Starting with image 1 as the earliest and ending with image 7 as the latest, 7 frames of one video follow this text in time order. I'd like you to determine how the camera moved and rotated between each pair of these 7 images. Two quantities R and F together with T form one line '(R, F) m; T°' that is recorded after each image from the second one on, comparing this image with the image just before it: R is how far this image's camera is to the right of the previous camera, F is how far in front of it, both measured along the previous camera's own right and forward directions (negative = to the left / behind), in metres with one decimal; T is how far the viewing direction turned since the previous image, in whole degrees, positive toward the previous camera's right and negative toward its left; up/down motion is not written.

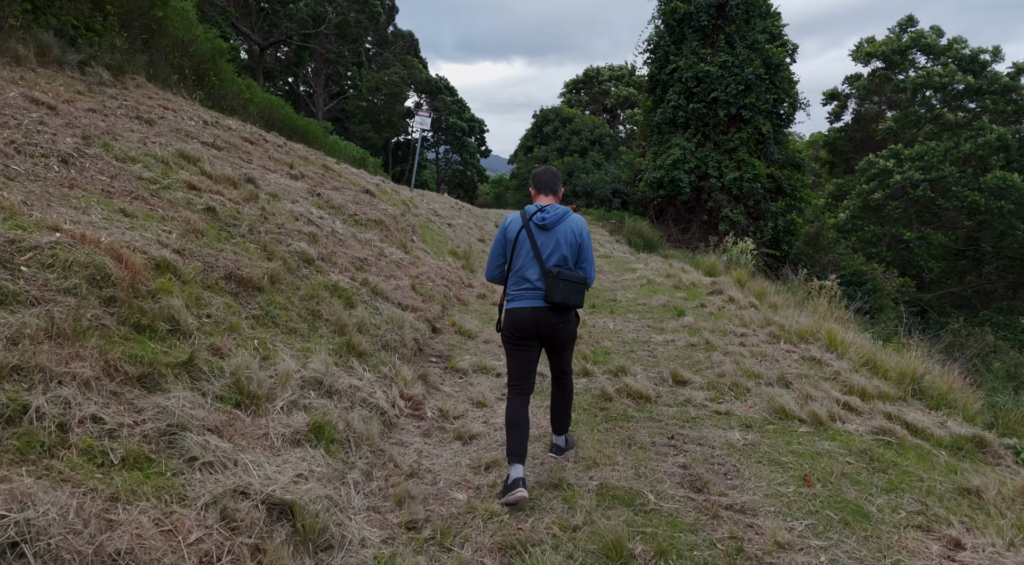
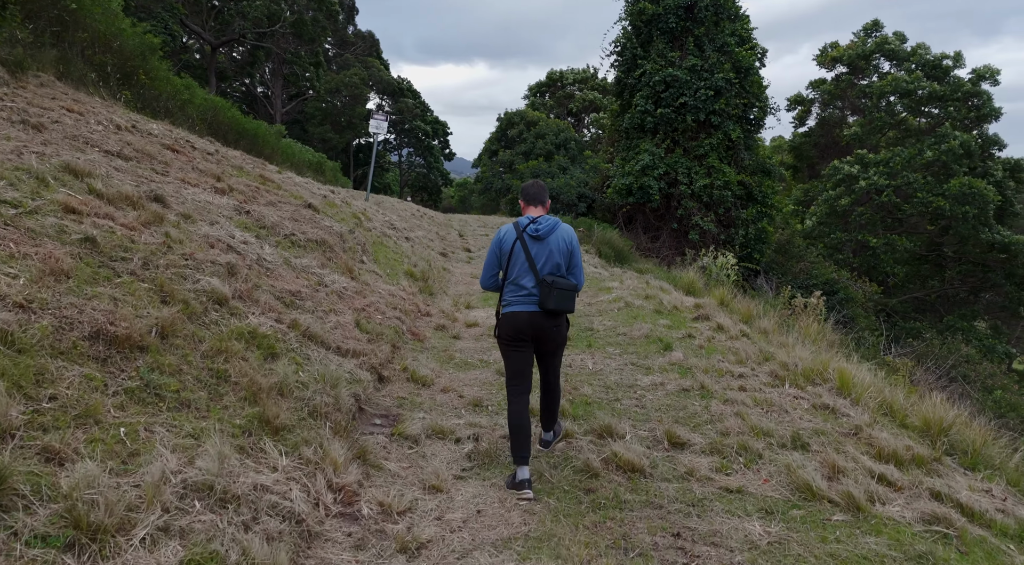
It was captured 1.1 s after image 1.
(0.0, +1.3) m; +2°
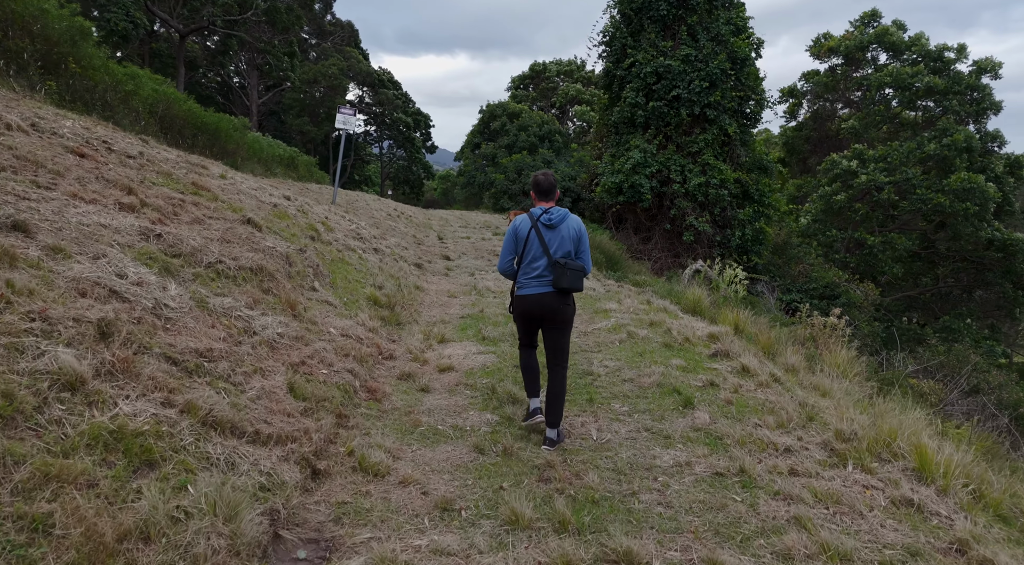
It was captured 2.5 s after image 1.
(0.0, +1.7) m; +1°
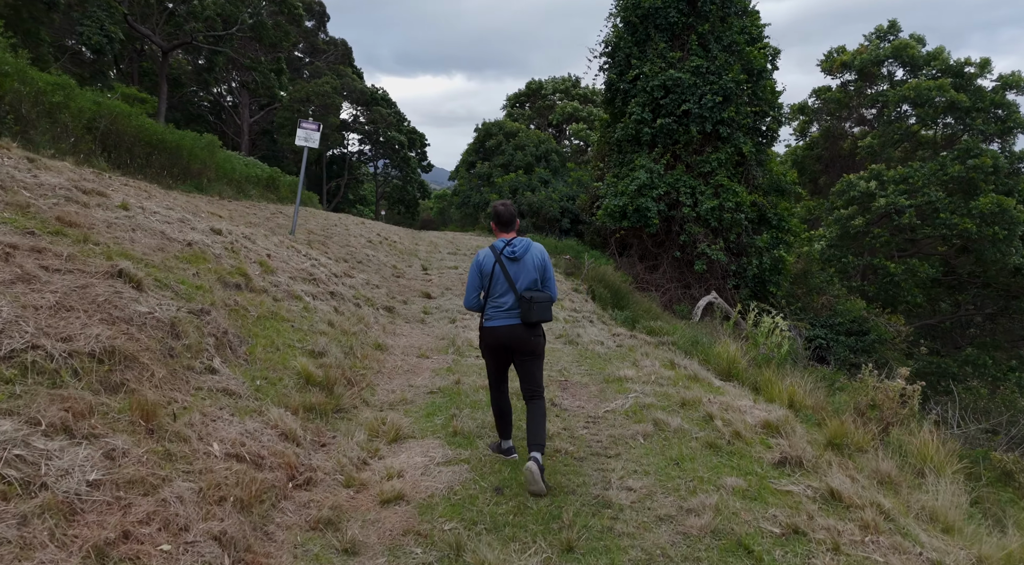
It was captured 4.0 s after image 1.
(+0.1, +2.5) m; 0°
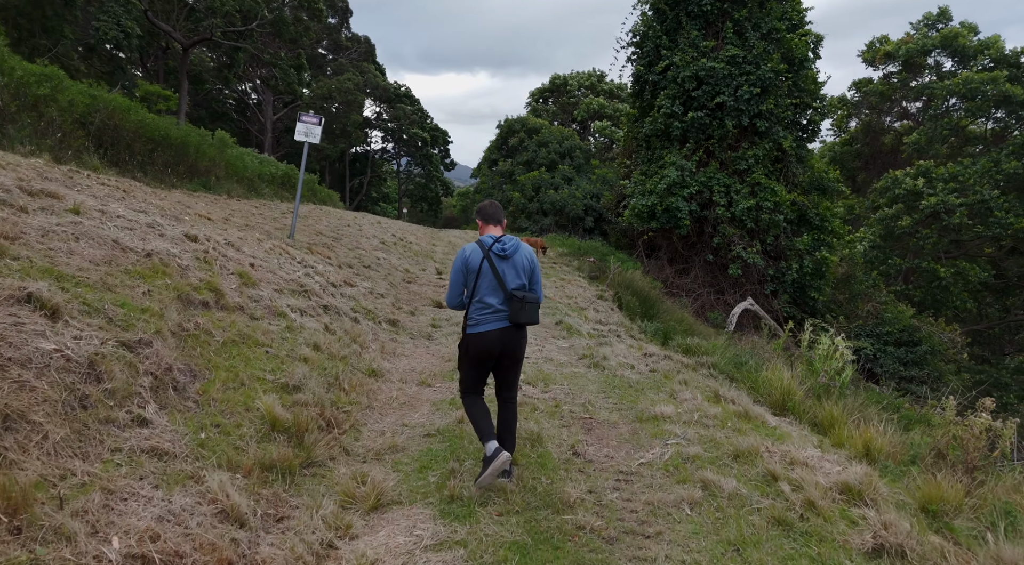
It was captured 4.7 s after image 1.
(+0.1, +1.4) m; -2°
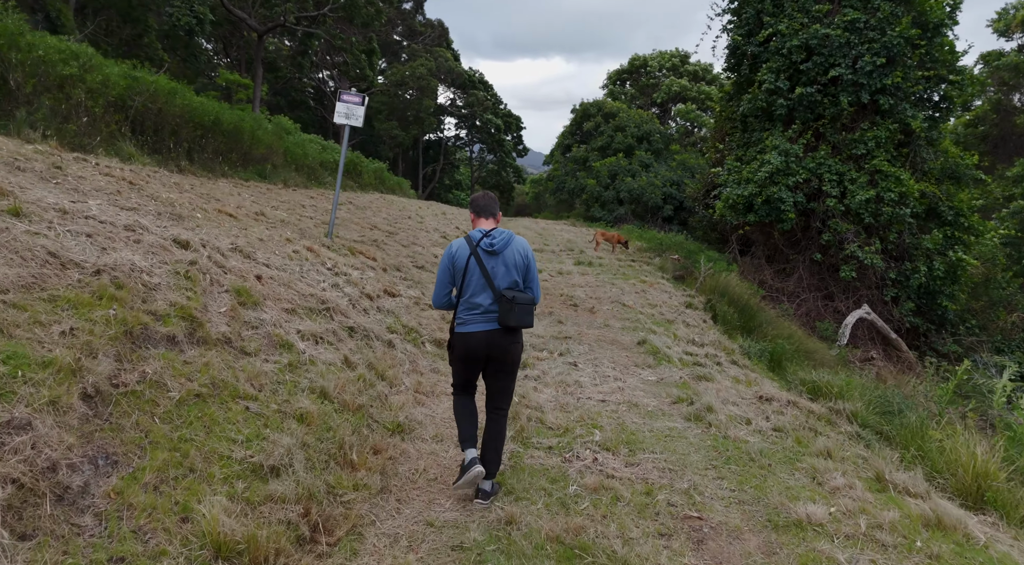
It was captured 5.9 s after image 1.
(0.0, +2.1) m; -5°
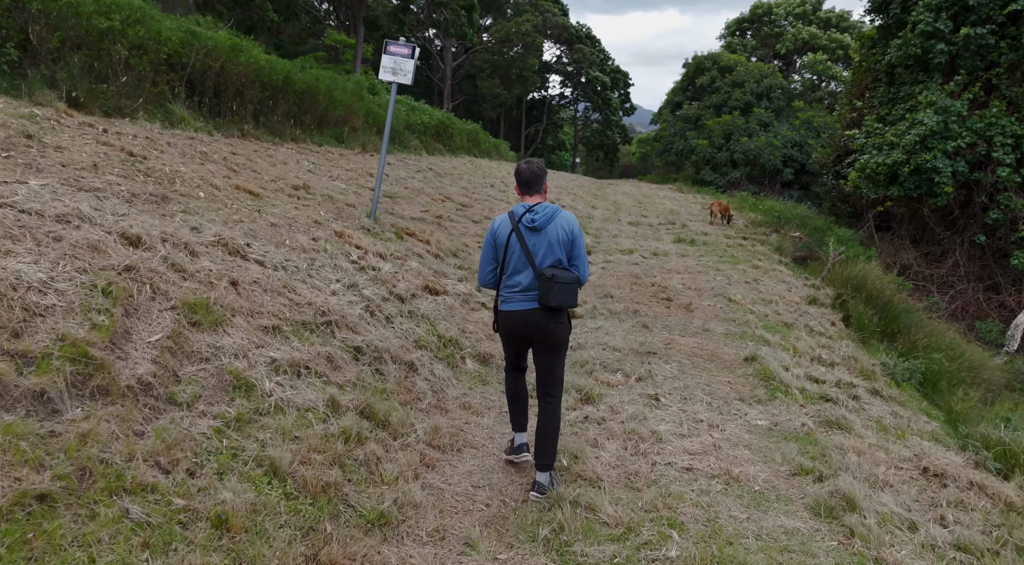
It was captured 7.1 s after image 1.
(+0.3, +2.0) m; -7°
